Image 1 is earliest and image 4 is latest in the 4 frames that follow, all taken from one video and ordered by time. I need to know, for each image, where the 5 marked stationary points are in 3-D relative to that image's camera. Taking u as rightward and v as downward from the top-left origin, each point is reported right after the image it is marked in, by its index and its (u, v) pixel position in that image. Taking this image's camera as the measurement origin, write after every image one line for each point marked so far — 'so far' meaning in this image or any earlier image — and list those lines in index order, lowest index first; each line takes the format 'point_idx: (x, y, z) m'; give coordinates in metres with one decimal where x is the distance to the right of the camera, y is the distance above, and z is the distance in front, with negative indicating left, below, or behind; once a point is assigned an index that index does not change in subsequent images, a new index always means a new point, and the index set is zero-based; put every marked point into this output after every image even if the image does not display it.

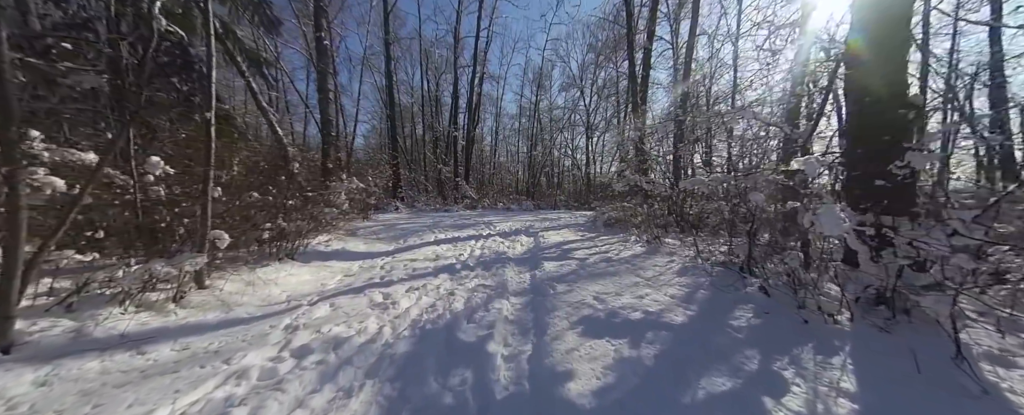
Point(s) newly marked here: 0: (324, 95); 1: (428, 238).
0: (-7.0, +4.1, +9.7) m
1: (-2.1, -0.8, +6.6) m
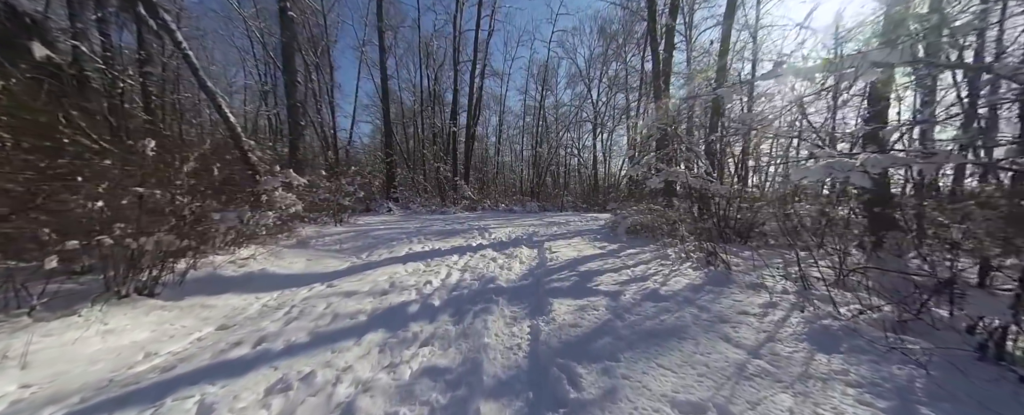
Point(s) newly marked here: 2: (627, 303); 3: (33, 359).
0: (-7.0, +4.0, +8.3) m
1: (-2.2, -0.8, +5.1) m
2: (+1.1, -0.9, +2.5) m
3: (-2.8, -0.9, +1.6) m
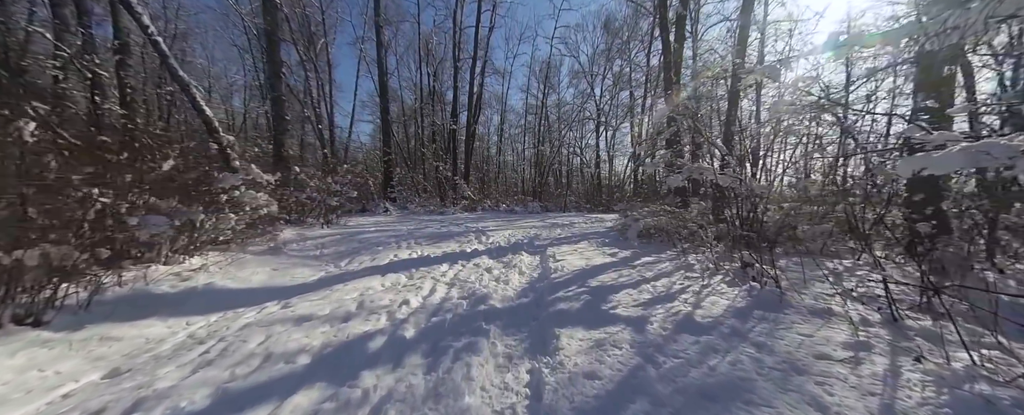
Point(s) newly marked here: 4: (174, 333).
0: (-7.0, +4.0, +7.7) m
1: (-2.2, -0.9, +4.5) m
2: (+1.1, -1.0, +1.9) m
3: (-2.9, -0.9, +1.0) m
4: (-2.7, -1.0, +2.1) m
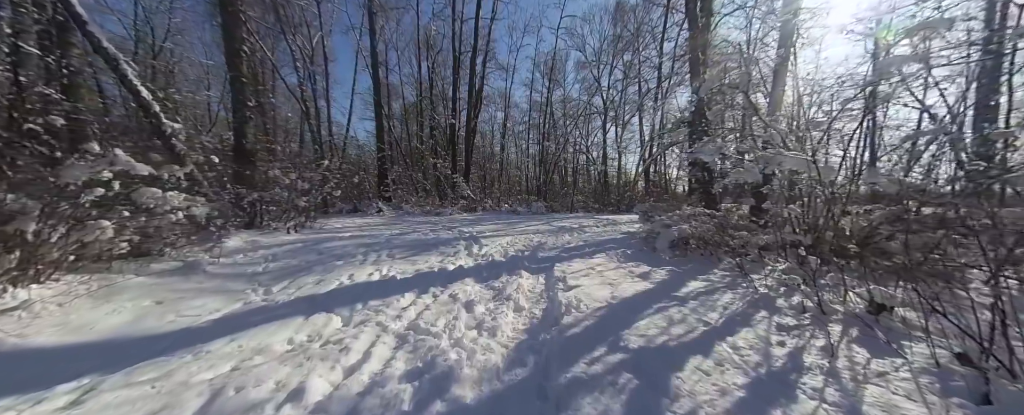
0: (-7.0, +4.0, +6.6) m
1: (-2.3, -0.9, +3.4) m
2: (+1.0, -1.0, +0.7) m
3: (-3.0, -1.0, -0.2) m
4: (-2.8, -1.1, +0.9) m
